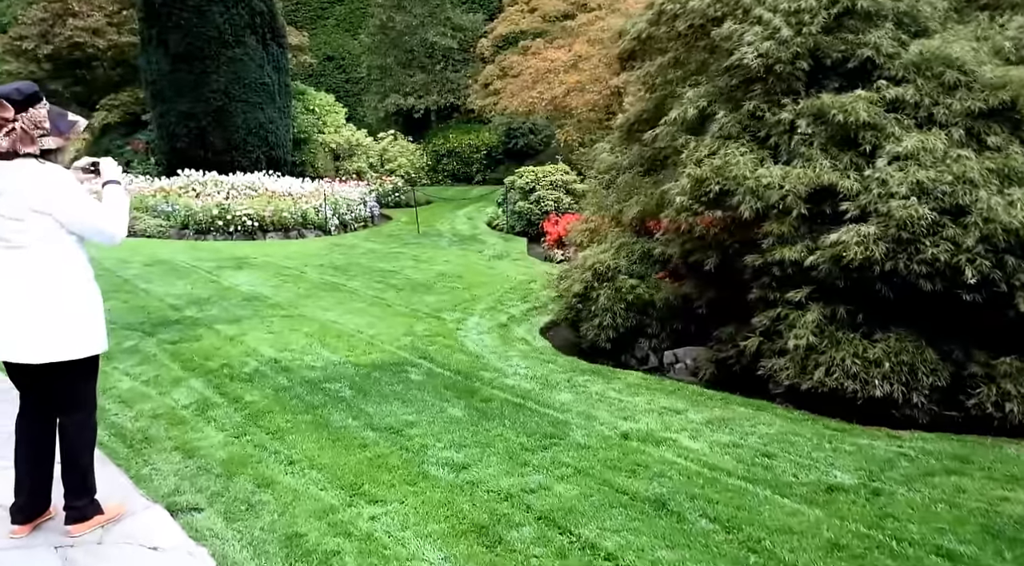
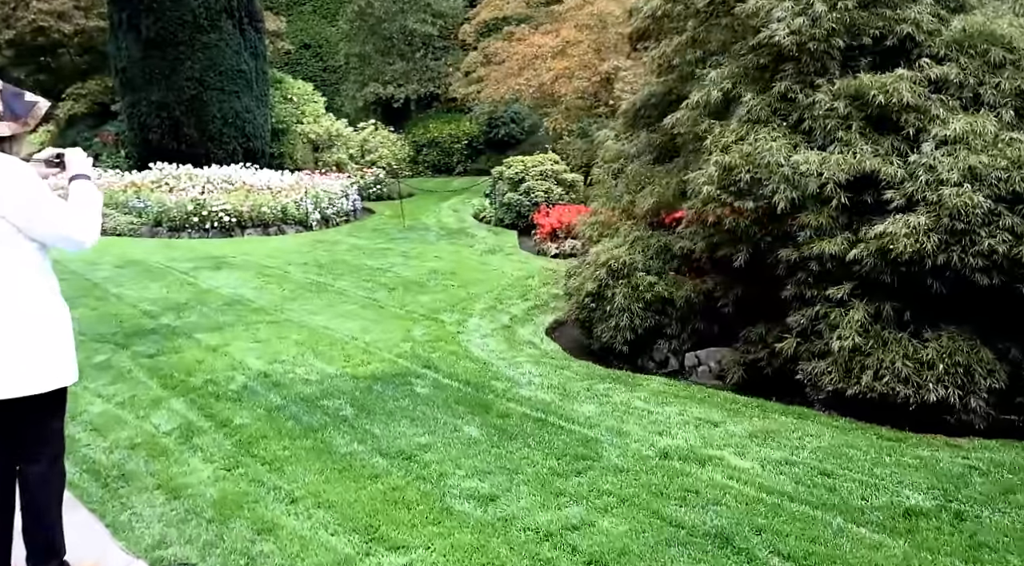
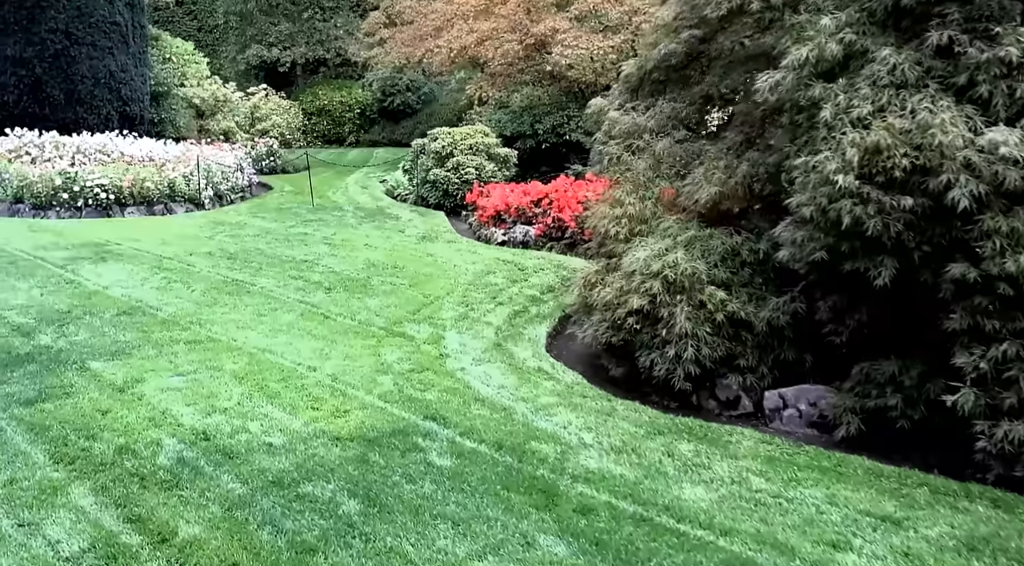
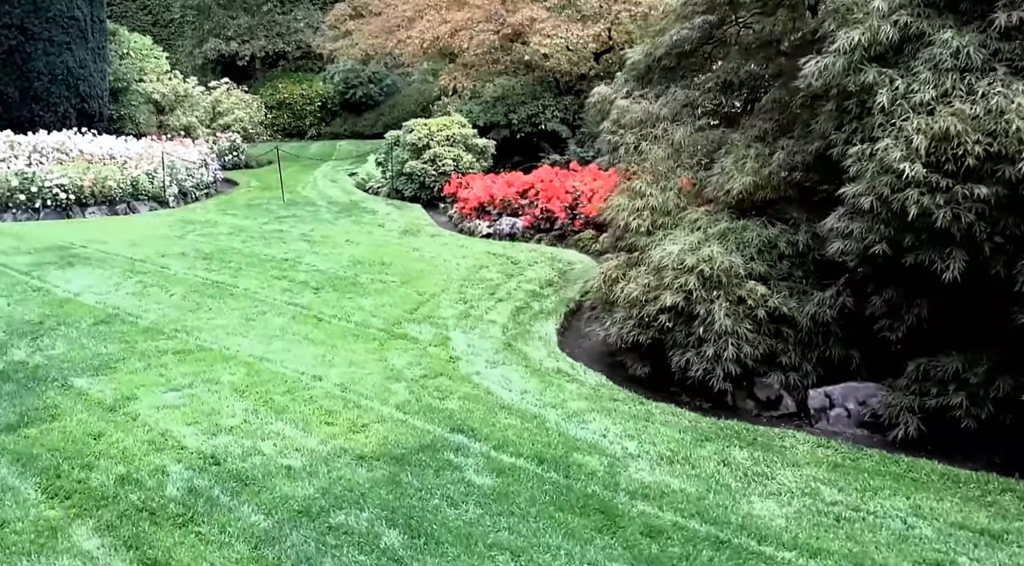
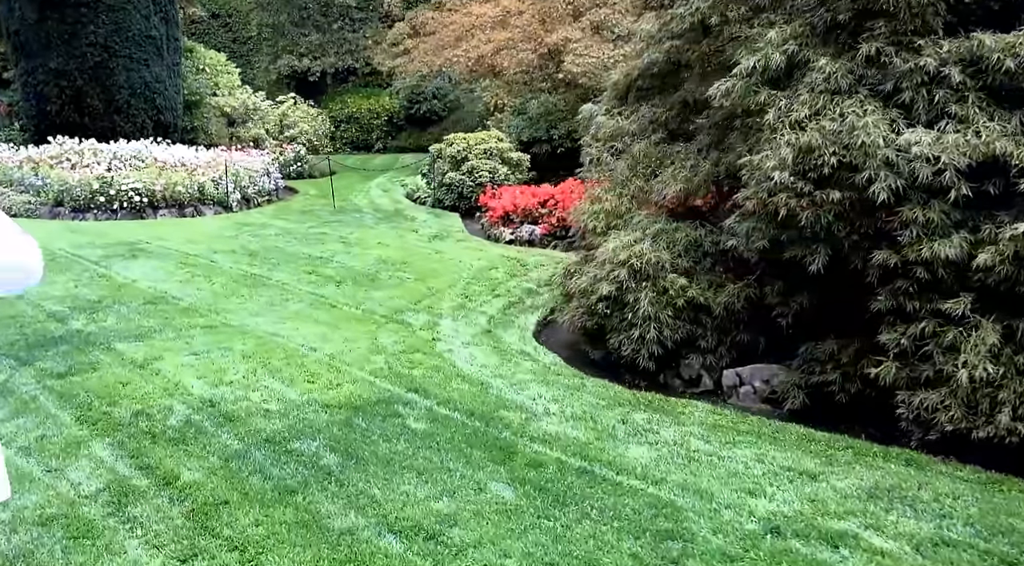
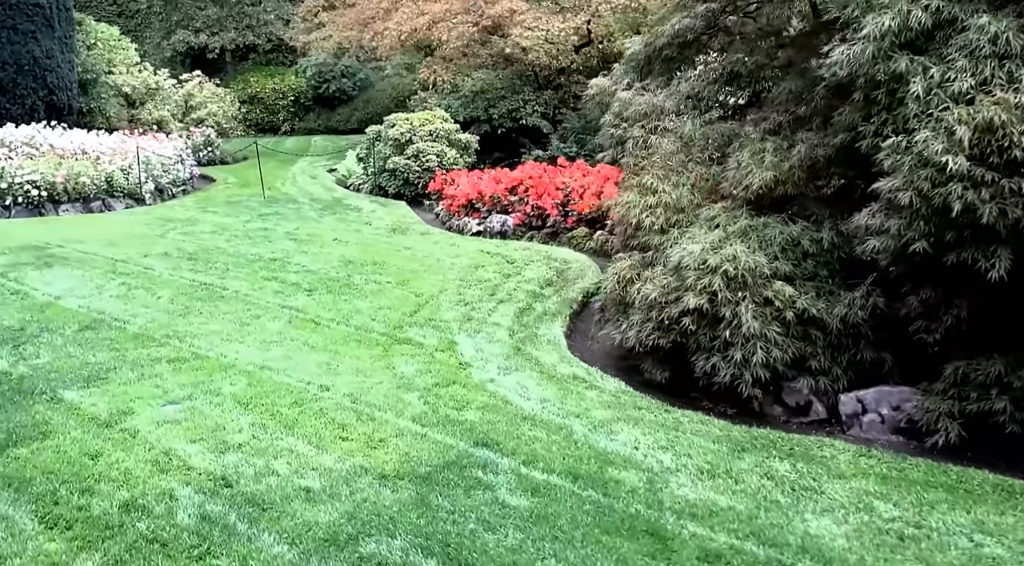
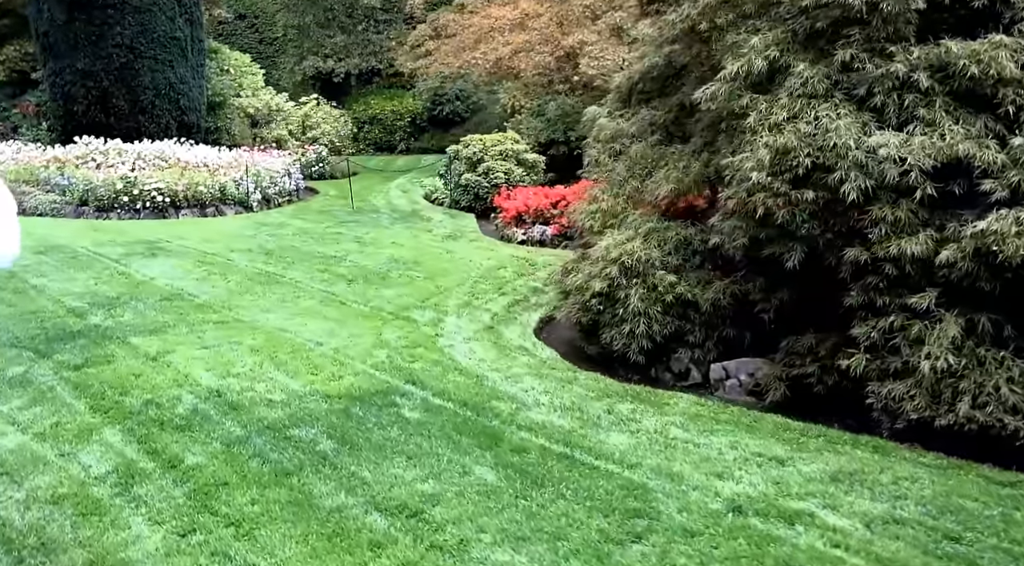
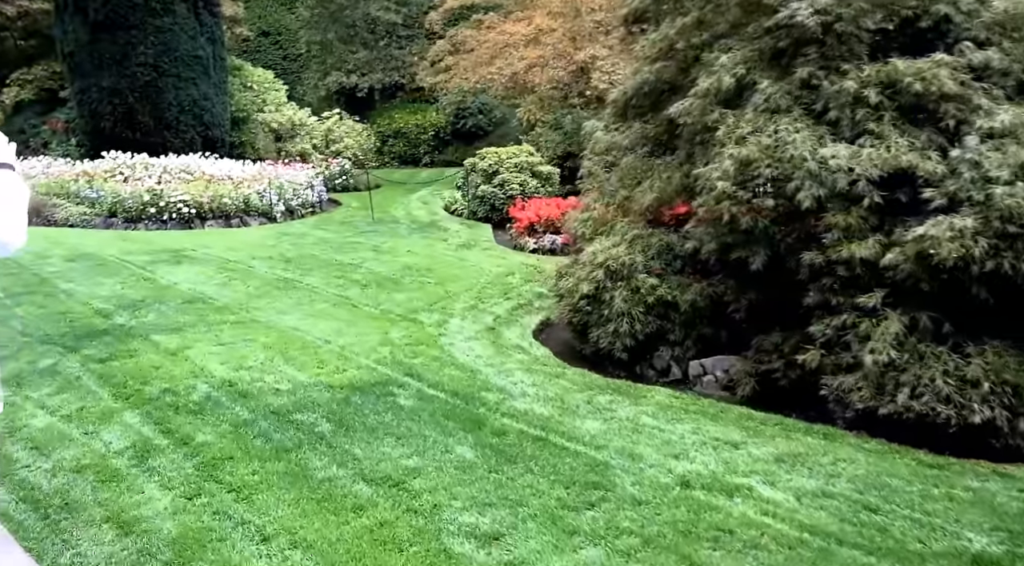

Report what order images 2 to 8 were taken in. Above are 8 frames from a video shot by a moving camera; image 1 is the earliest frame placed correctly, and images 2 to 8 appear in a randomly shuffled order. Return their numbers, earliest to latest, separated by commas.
2, 8, 7, 5, 3, 4, 6
